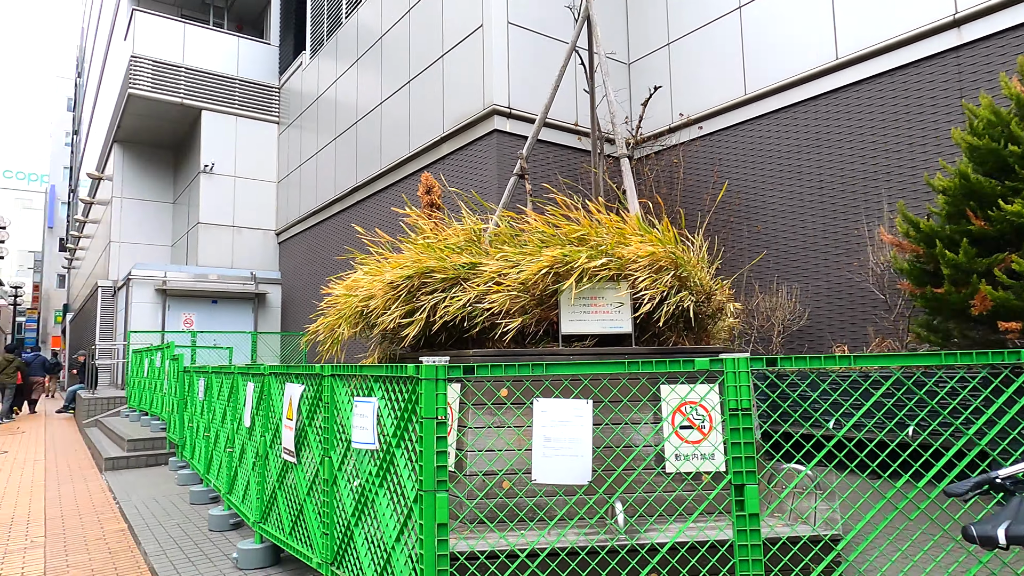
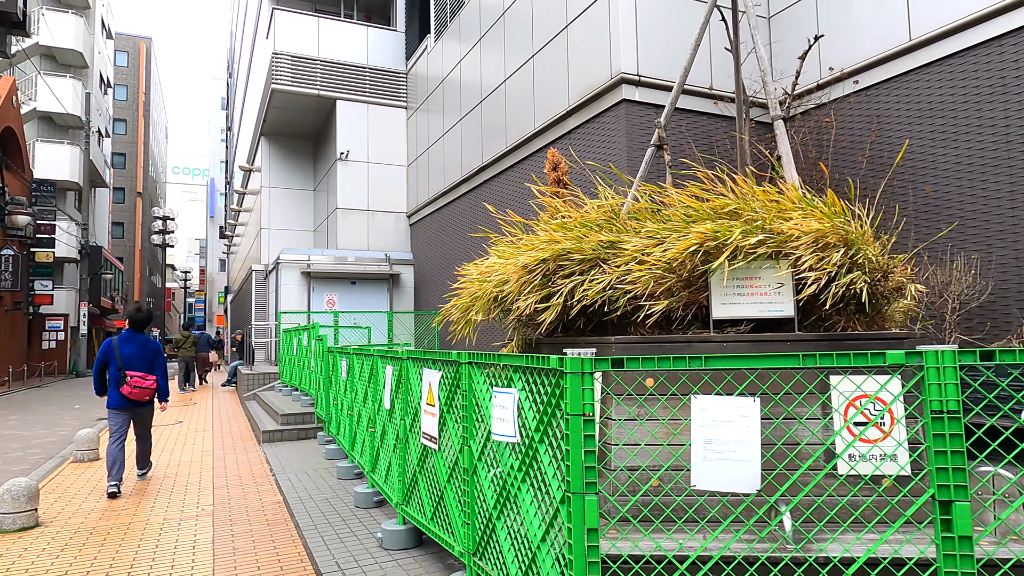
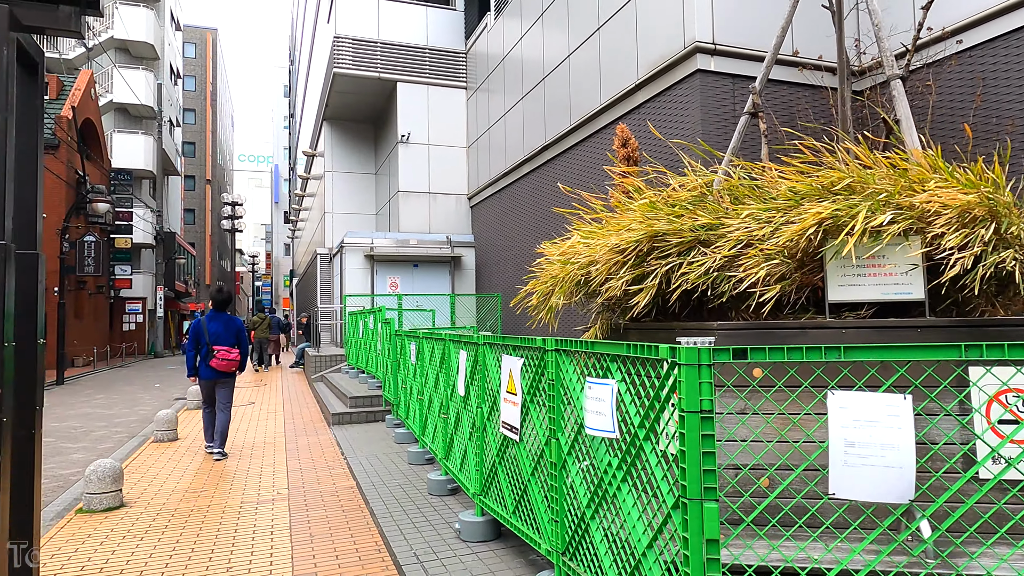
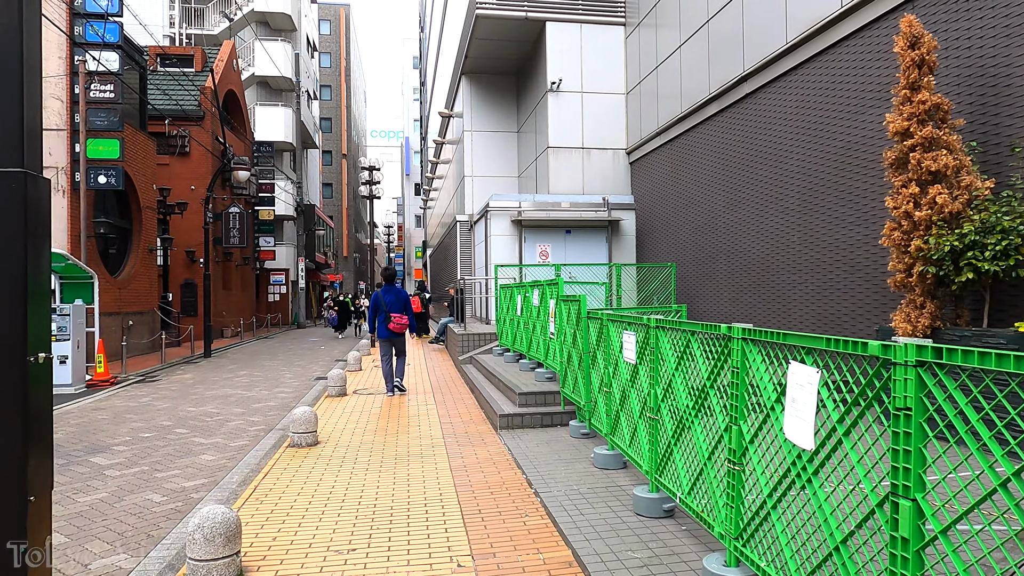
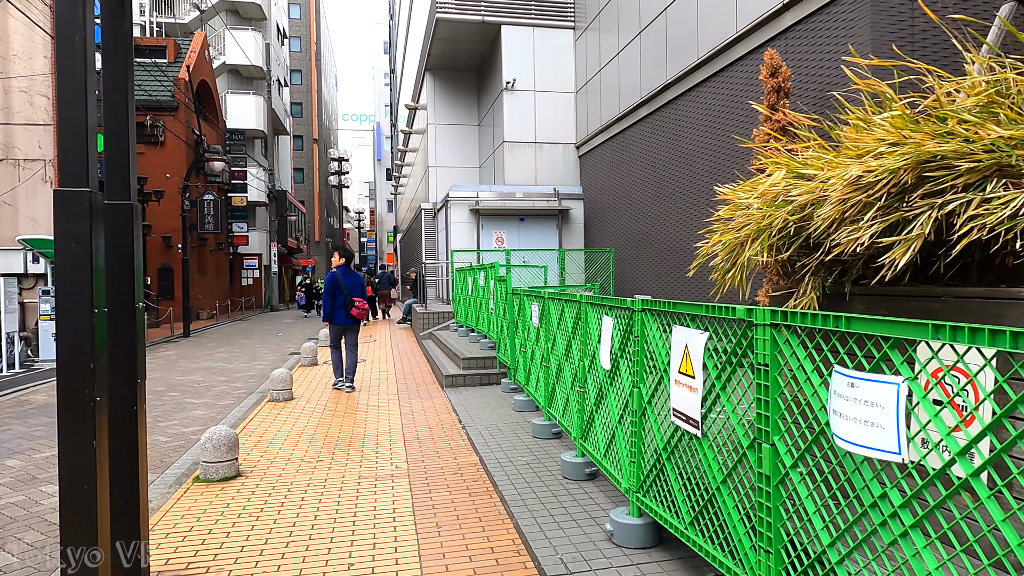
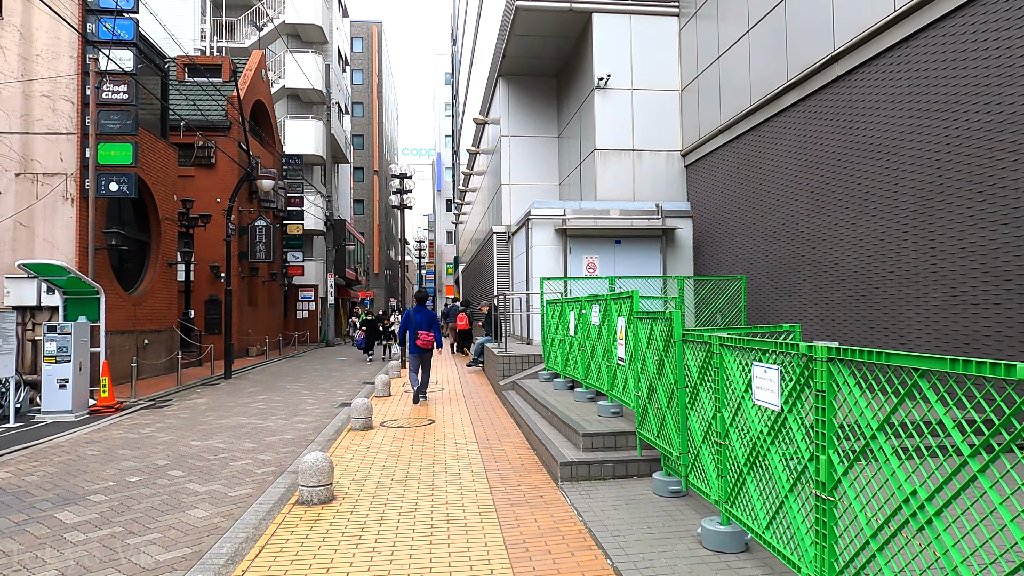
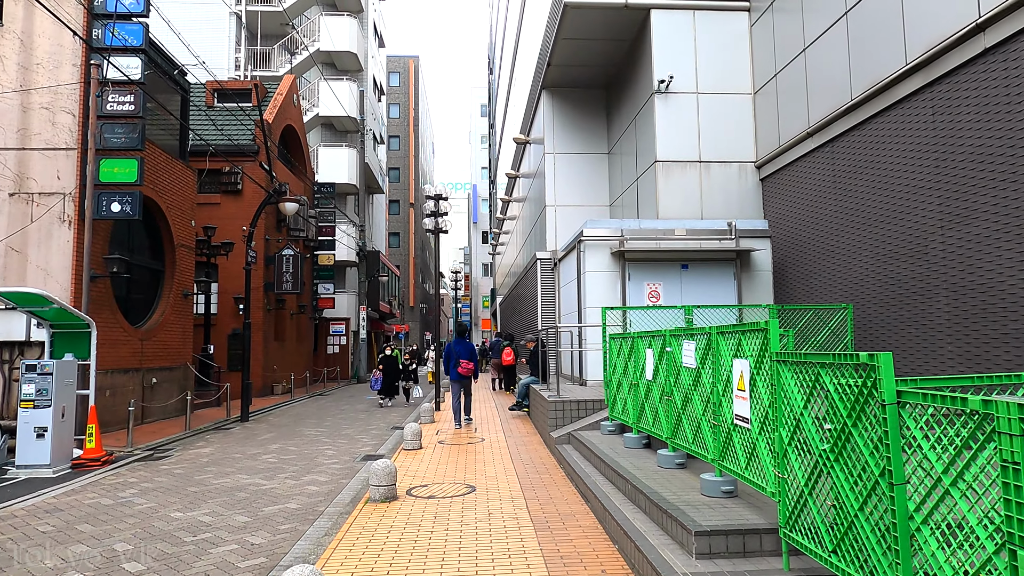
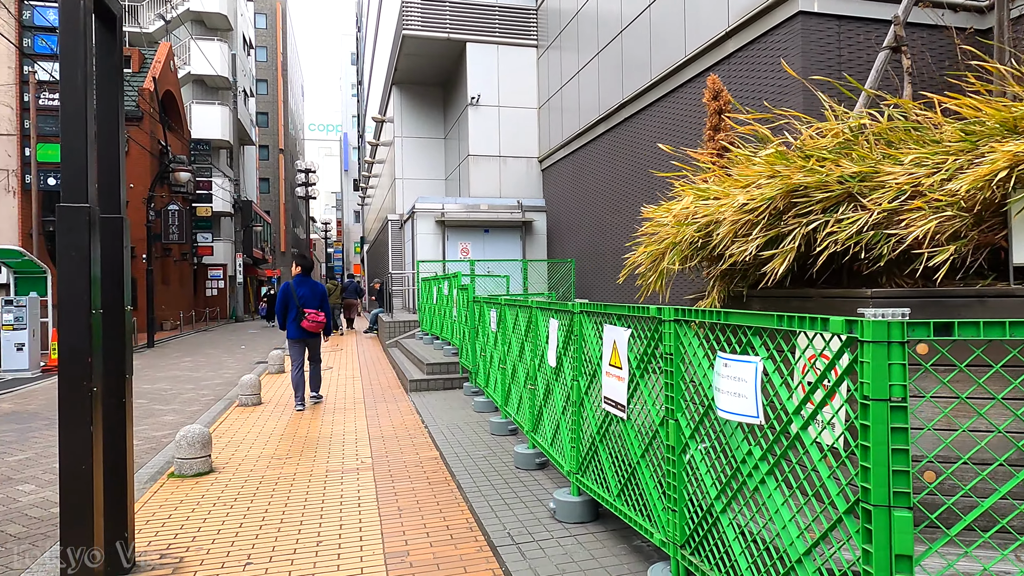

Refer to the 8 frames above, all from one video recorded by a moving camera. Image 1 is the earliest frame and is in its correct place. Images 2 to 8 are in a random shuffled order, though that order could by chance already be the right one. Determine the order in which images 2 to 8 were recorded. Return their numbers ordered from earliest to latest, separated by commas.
2, 3, 8, 5, 4, 6, 7
